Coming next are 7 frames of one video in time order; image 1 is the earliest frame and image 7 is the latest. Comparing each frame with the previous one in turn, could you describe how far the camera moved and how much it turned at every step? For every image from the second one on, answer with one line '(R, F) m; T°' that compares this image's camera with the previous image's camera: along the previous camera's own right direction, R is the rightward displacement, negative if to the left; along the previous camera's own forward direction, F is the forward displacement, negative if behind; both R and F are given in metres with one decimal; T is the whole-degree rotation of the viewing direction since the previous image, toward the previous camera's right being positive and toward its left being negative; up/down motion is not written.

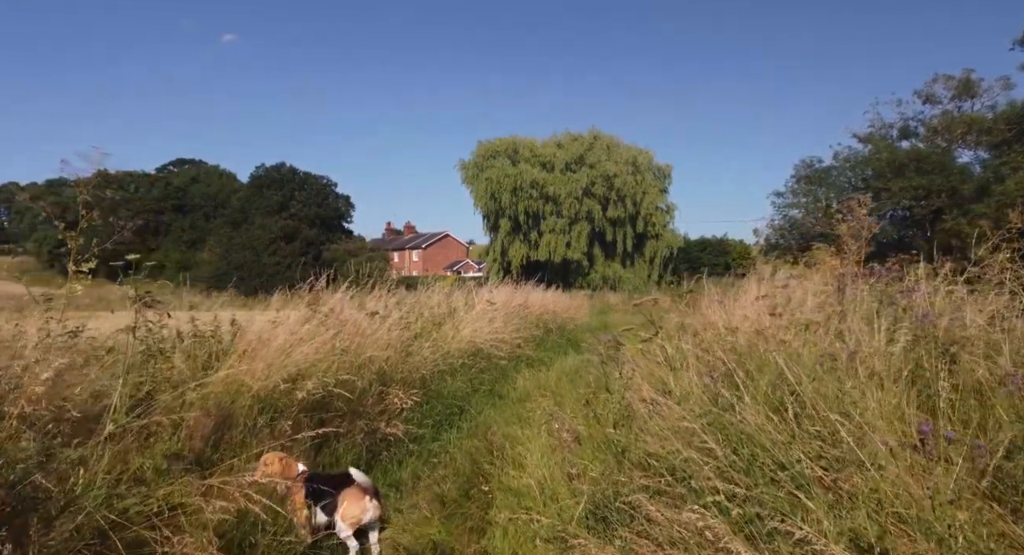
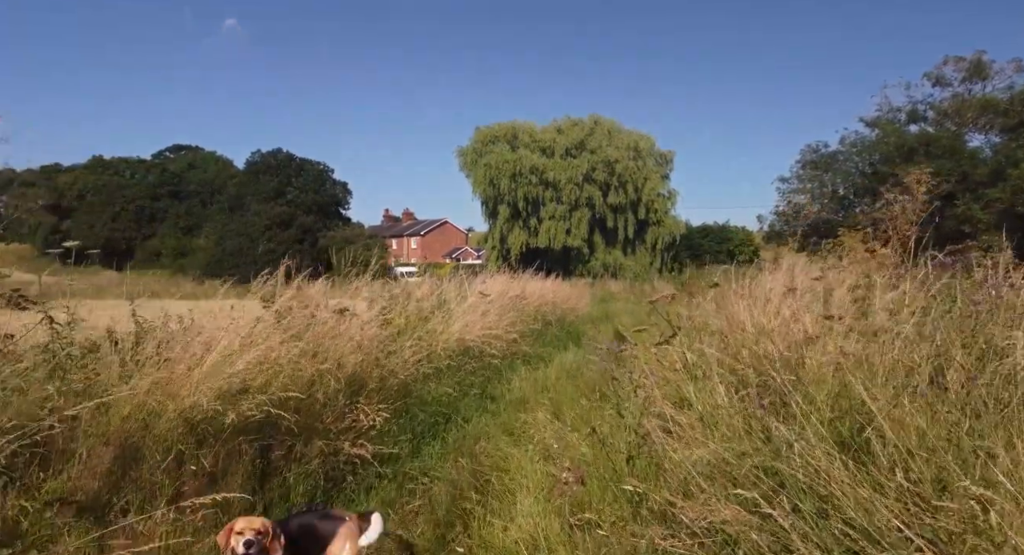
(+0.1, +0.9) m; 0°
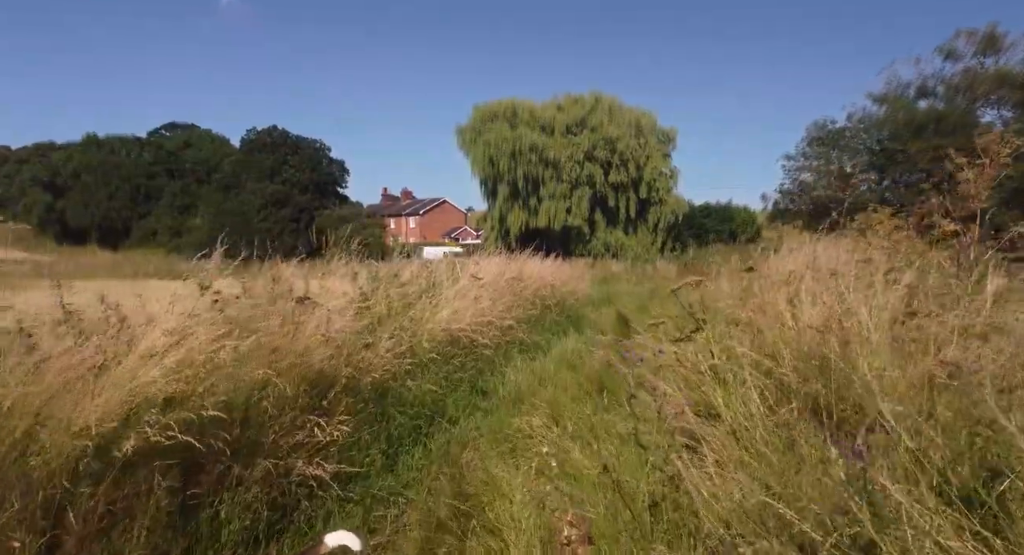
(+0.1, +0.8) m; 0°
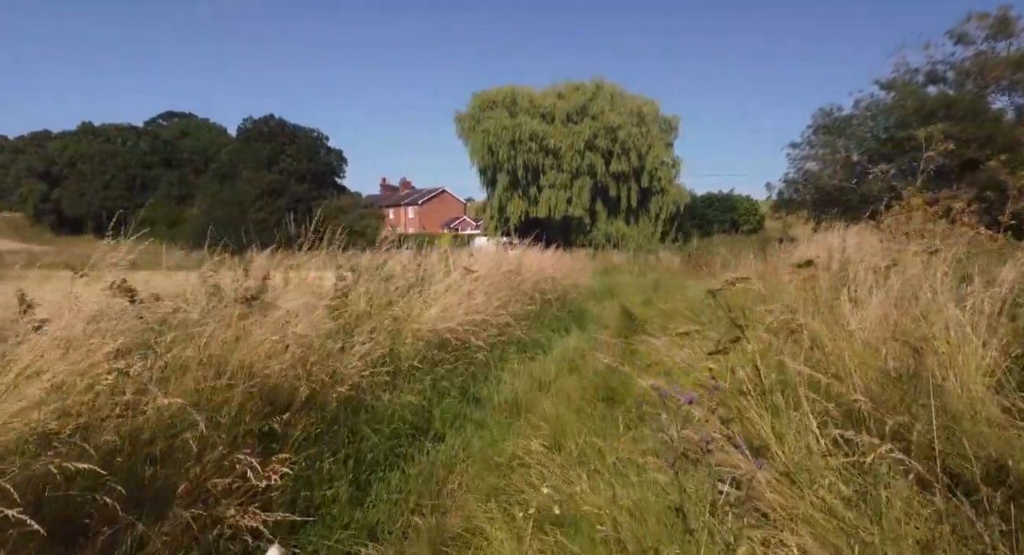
(0.0, +0.8) m; 0°
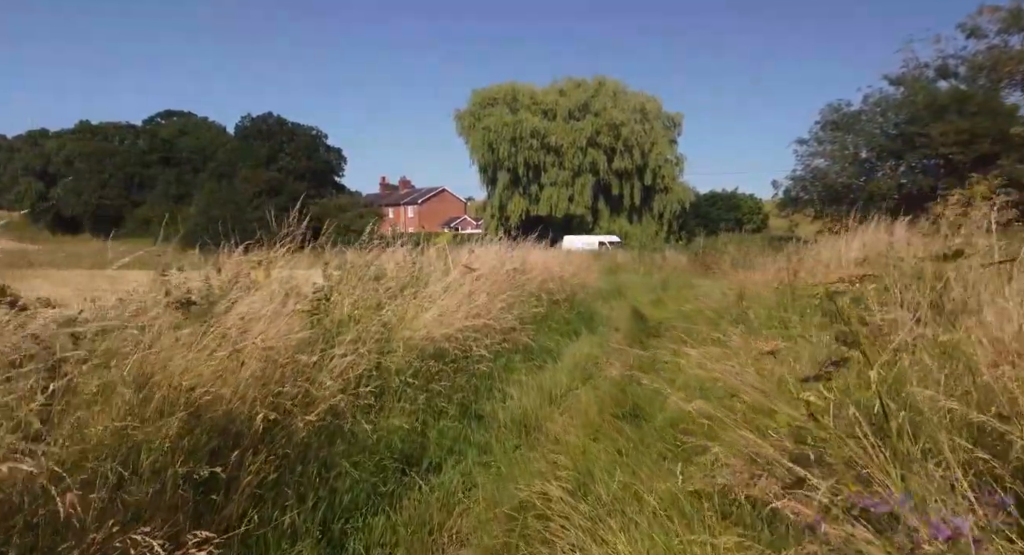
(-0.1, +0.9) m; 0°
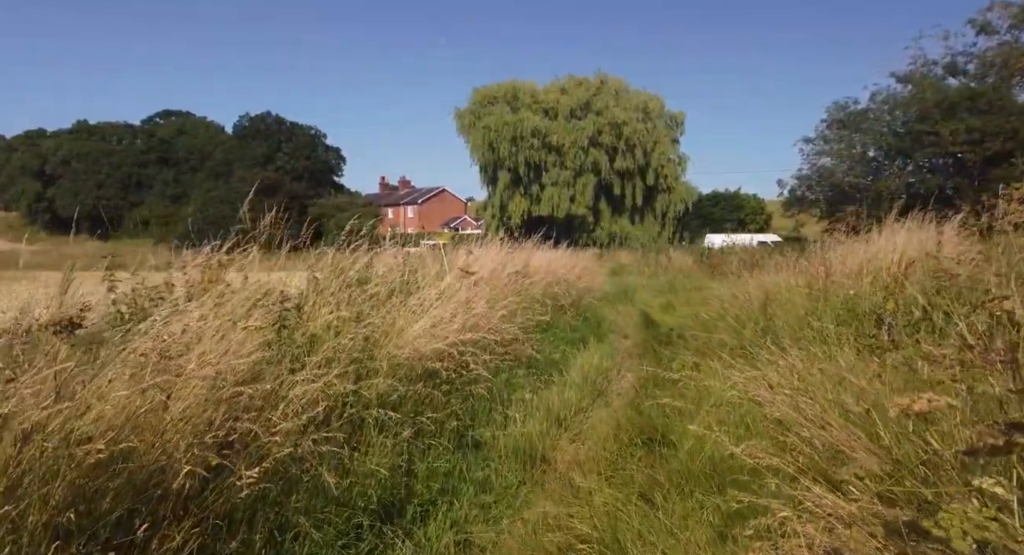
(0.0, +0.8) m; 0°
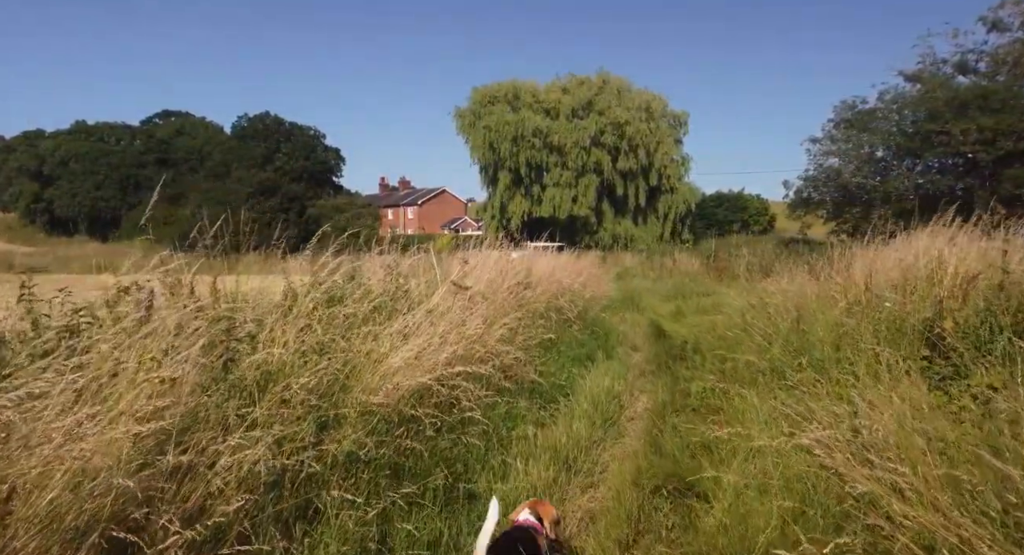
(0.0, +0.8) m; 0°
